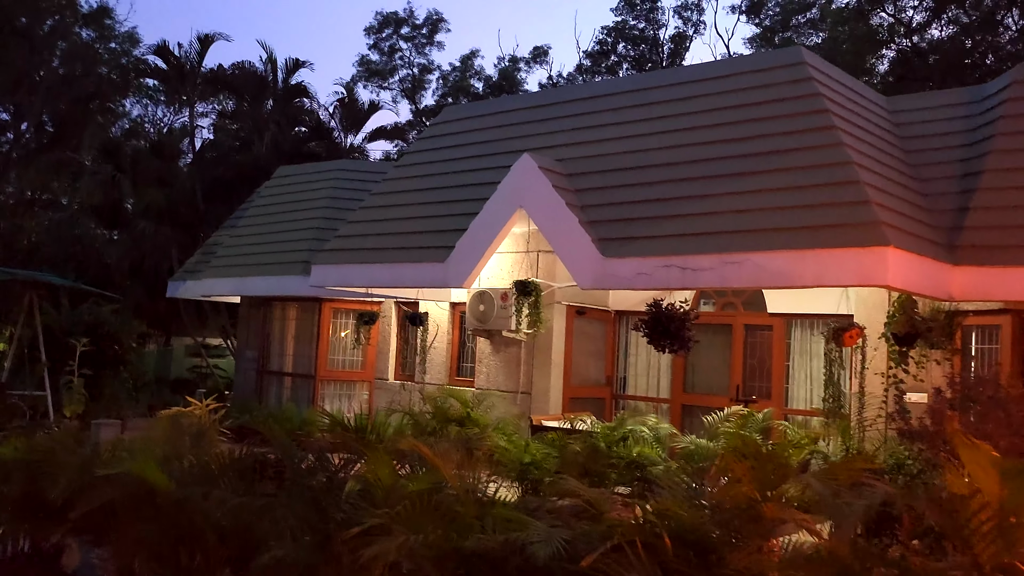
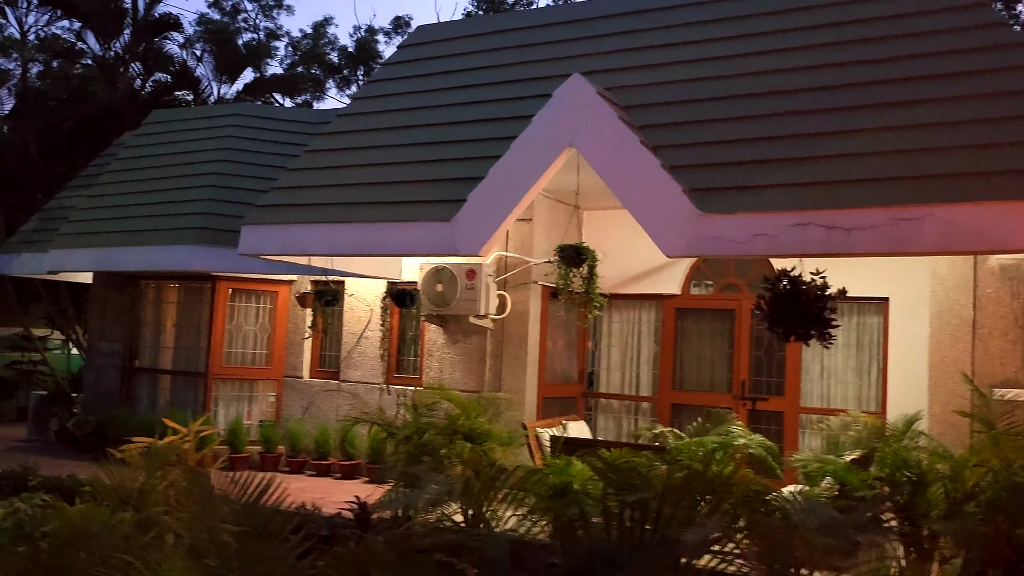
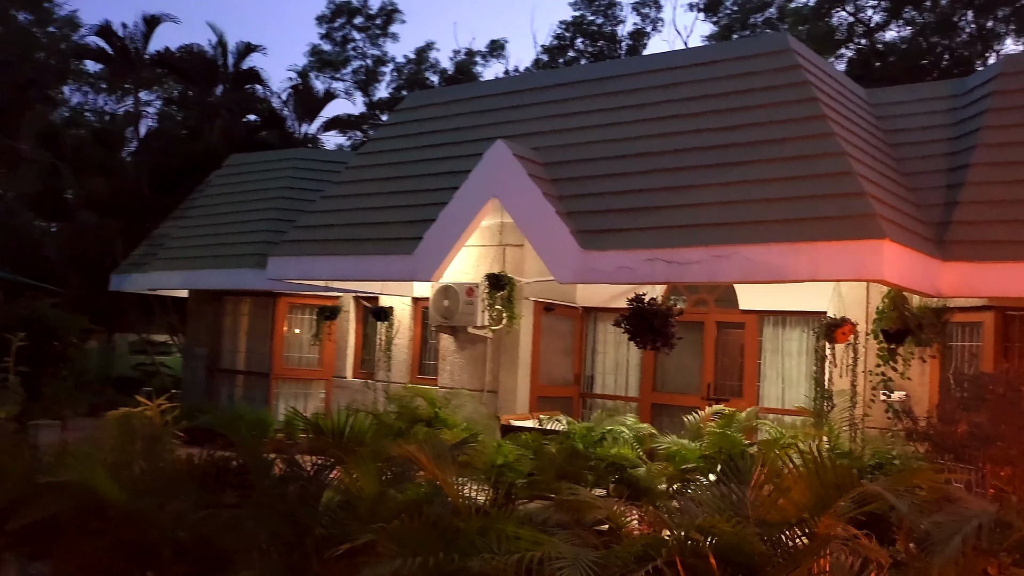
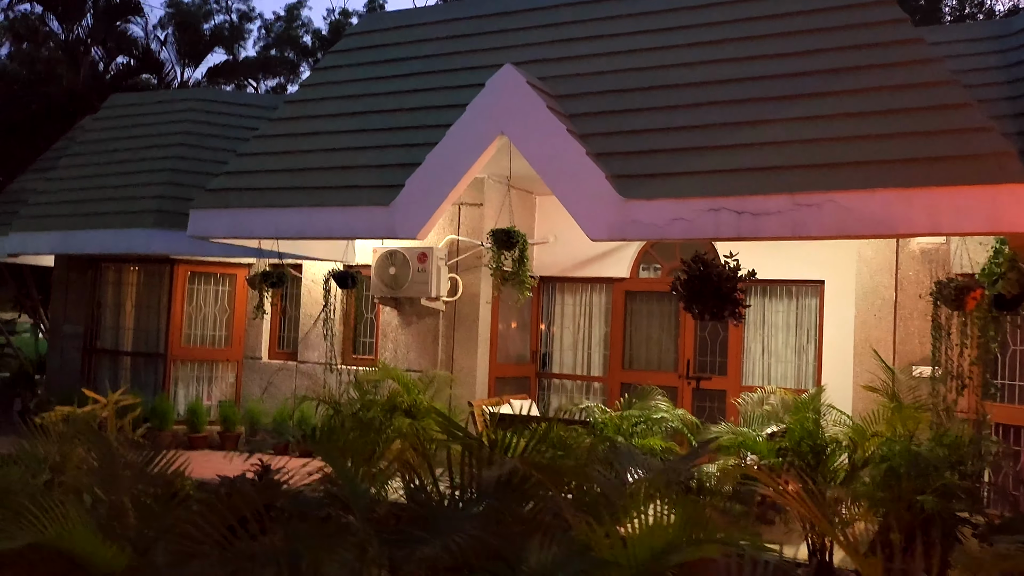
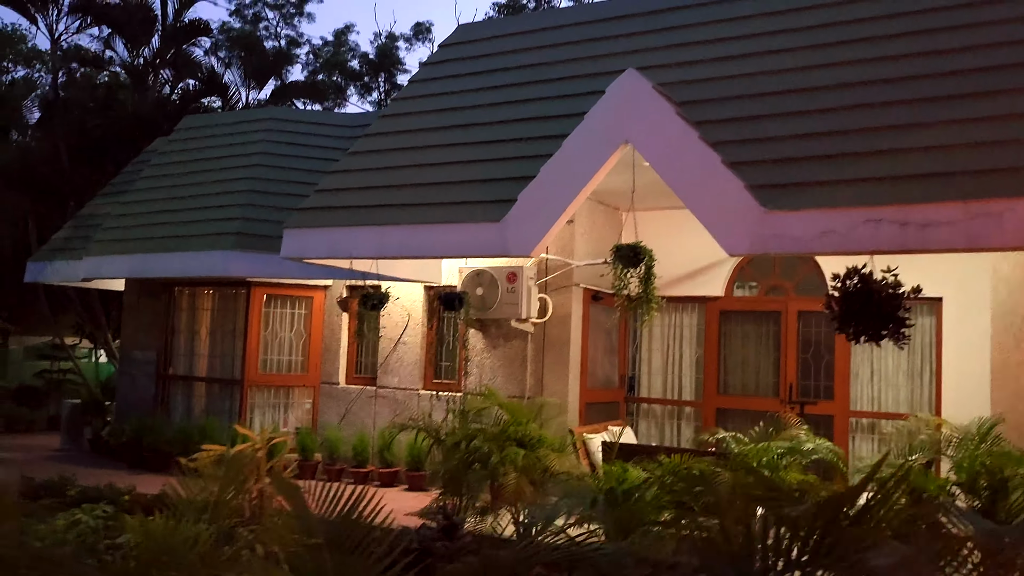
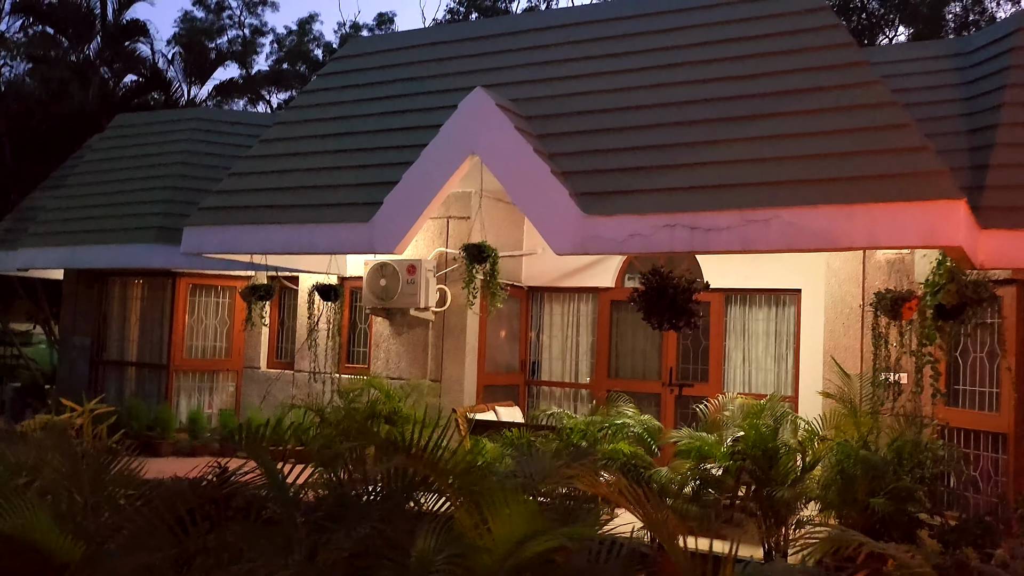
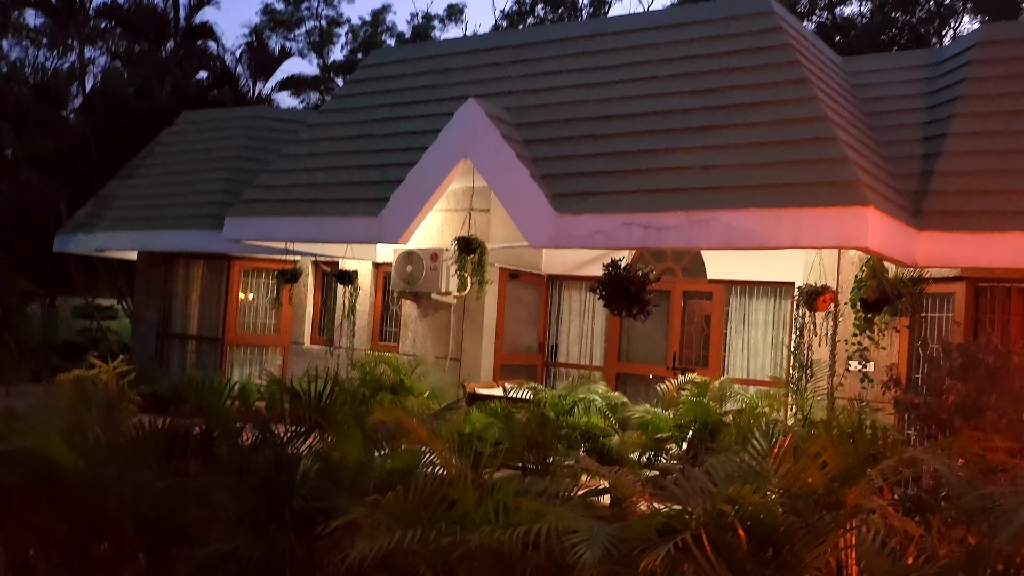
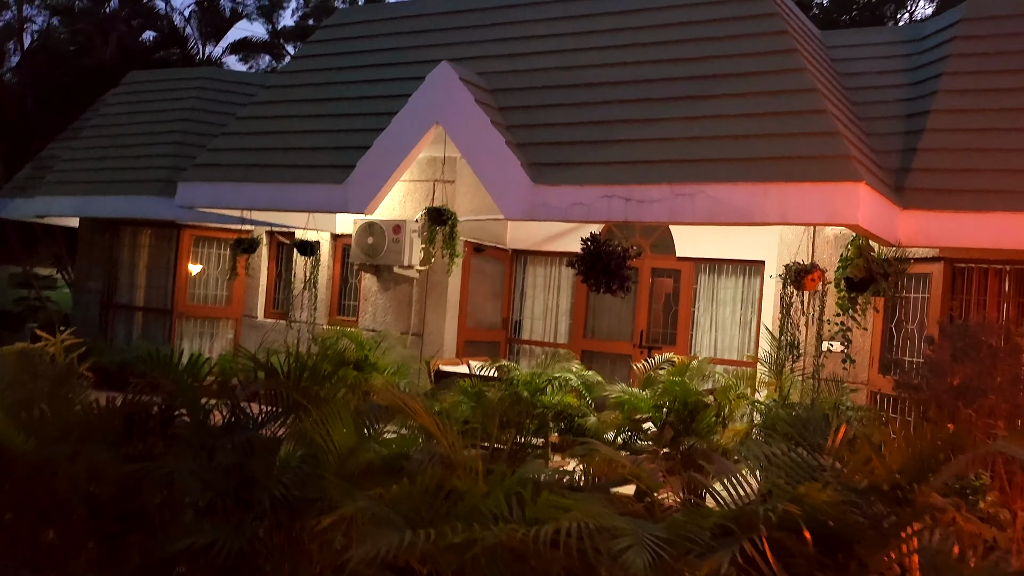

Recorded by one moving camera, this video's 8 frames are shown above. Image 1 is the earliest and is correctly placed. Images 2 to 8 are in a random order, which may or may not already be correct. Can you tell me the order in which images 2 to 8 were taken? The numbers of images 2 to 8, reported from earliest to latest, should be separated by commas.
3, 7, 8, 6, 4, 2, 5
